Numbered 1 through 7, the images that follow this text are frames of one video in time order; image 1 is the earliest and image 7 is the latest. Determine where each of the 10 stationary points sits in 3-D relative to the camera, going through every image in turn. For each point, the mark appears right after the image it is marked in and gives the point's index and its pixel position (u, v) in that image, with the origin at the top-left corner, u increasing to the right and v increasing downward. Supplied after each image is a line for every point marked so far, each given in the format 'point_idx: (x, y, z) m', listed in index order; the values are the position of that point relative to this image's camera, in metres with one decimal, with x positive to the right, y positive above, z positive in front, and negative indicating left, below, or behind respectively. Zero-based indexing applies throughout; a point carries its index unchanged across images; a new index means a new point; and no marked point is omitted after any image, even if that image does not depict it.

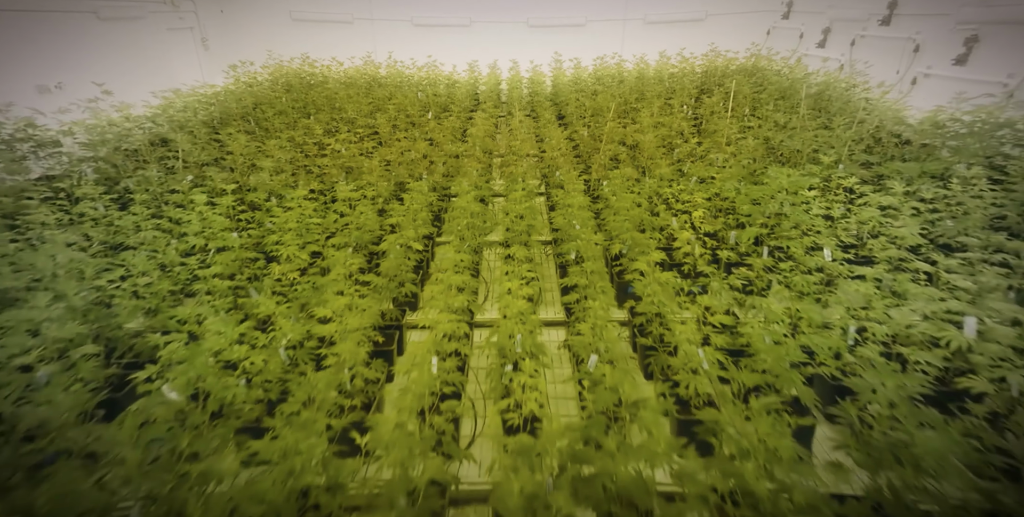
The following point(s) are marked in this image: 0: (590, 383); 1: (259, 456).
0: (+0.4, -0.6, +2.2) m
1: (-1.1, -0.8, +1.8) m
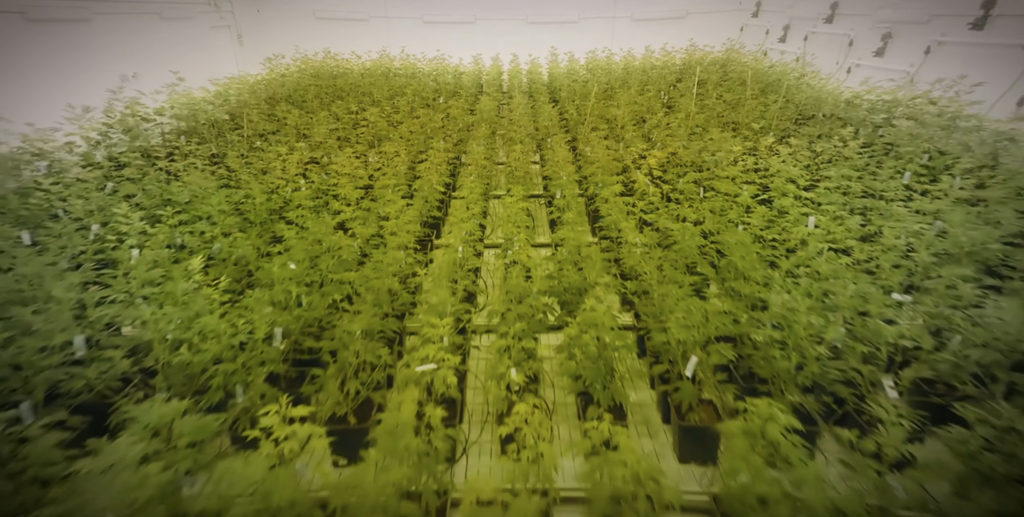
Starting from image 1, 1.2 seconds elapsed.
0: (+0.4, +0.1, +3.6) m
1: (-1.1, -0.1, +3.2) m
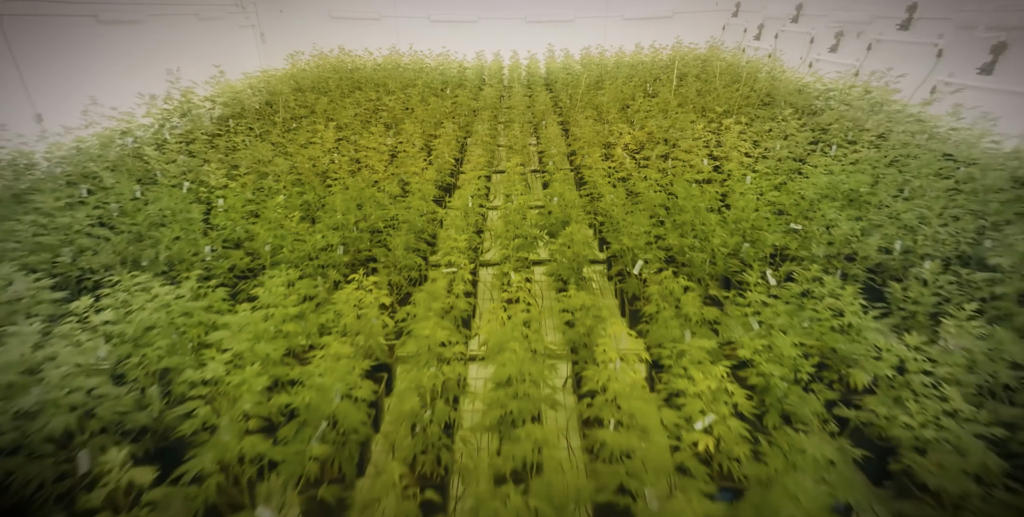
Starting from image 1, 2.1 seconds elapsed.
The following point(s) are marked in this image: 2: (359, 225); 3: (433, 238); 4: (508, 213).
0: (+0.4, +0.7, +4.7) m
1: (-1.1, +0.4, +4.3) m
2: (-1.4, +0.3, +4.0) m
3: (-0.8, +0.2, +4.2) m
4: (0.0, +0.4, +4.2) m
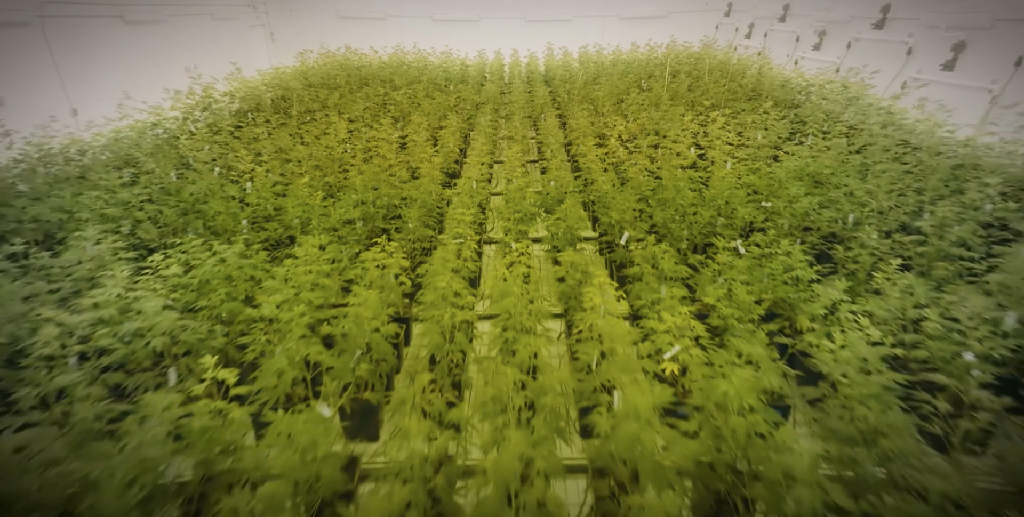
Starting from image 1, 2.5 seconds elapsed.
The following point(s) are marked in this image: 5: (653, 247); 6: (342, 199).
0: (+0.4, +0.9, +5.2) m
1: (-1.1, +0.7, +4.8) m
2: (-1.4, +0.6, +4.5) m
3: (-0.7, +0.5, +4.7) m
4: (0.0, +0.7, +4.7) m
5: (+1.1, +0.1, +3.5) m
6: (-1.6, +0.6, +4.3) m
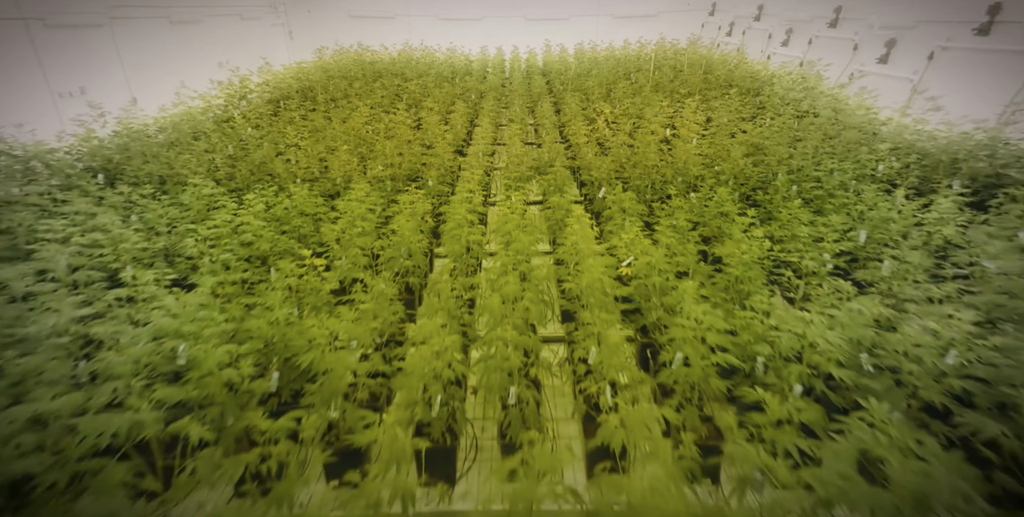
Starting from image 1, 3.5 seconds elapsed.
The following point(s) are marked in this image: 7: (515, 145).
0: (+0.4, +1.5, +6.3) m
1: (-1.1, +1.2, +5.8) m
2: (-1.4, +1.1, +5.5) m
3: (-0.7, +1.0, +5.8) m
4: (0.0, +1.2, +5.8) m
5: (+1.1, +0.6, +4.6) m
6: (-1.6, +1.1, +5.3) m
7: (0.0, +1.4, +5.9) m
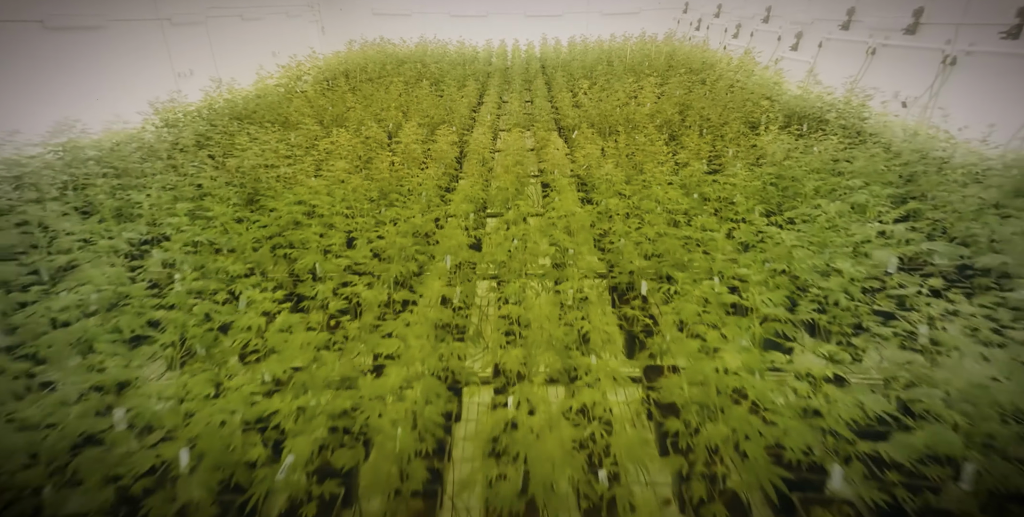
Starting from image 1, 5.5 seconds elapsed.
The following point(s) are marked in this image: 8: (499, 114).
0: (+0.4, +2.7, +8.5) m
1: (-1.1, +2.4, +8.0) m
2: (-1.4, +2.3, +7.7) m
3: (-0.7, +2.2, +8.0) m
4: (0.0, +2.4, +8.0) m
5: (+1.1, +1.8, +6.8) m
6: (-1.6, +2.3, +7.6) m
7: (0.0, +2.6, +8.1) m
8: (-0.2, +2.6, +8.4) m
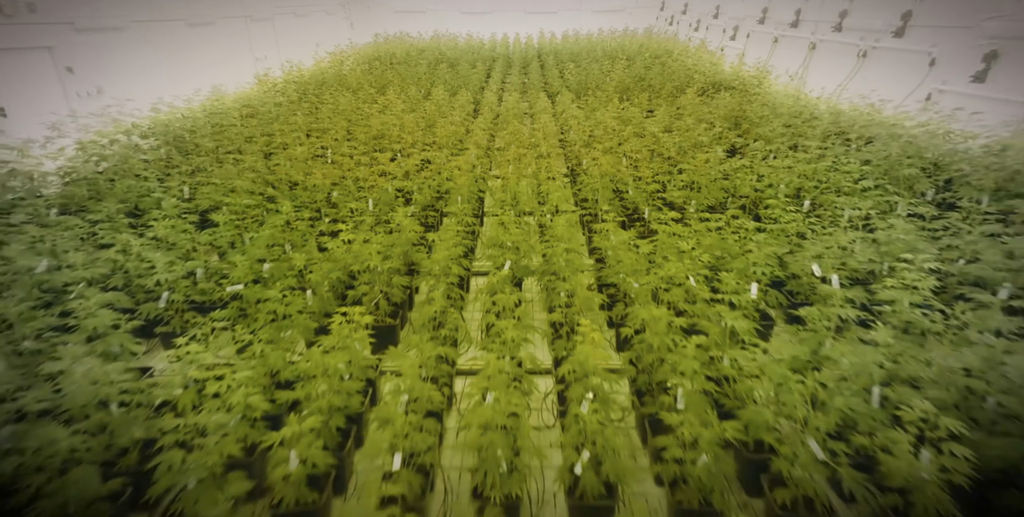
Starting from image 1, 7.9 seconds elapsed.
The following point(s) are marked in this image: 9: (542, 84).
0: (+0.4, +4.0, +10.9) m
1: (-1.1, +3.8, +10.5) m
2: (-1.4, +3.7, +10.2) m
3: (-0.8, +3.6, +10.4) m
4: (0.0, +3.8, +10.5) m
5: (+1.1, +3.2, +9.2) m
6: (-1.7, +3.7, +10.0) m
7: (0.0, +4.0, +10.5) m
8: (-0.2, +3.9, +10.9) m
9: (+0.7, +3.9, +10.7) m
